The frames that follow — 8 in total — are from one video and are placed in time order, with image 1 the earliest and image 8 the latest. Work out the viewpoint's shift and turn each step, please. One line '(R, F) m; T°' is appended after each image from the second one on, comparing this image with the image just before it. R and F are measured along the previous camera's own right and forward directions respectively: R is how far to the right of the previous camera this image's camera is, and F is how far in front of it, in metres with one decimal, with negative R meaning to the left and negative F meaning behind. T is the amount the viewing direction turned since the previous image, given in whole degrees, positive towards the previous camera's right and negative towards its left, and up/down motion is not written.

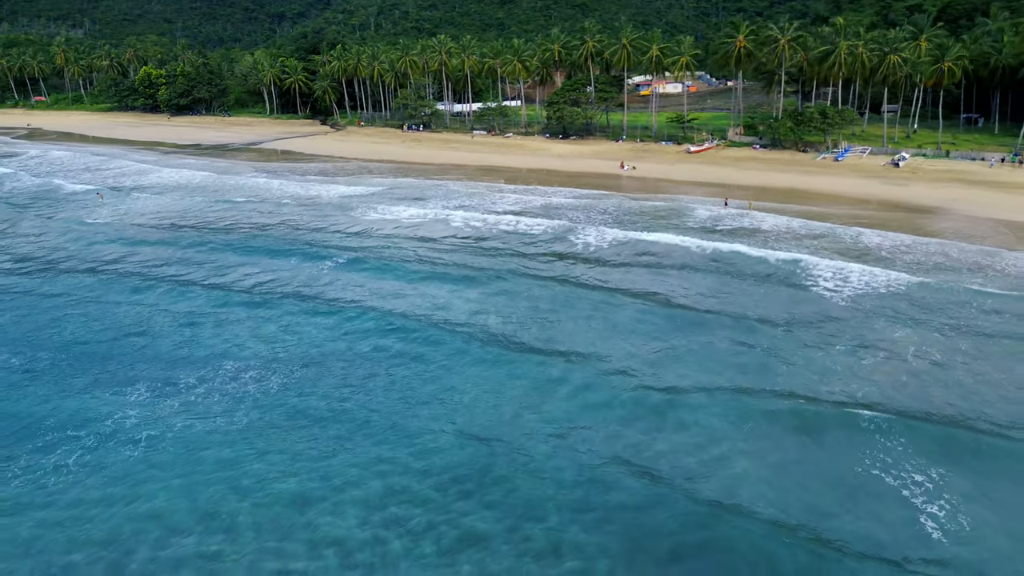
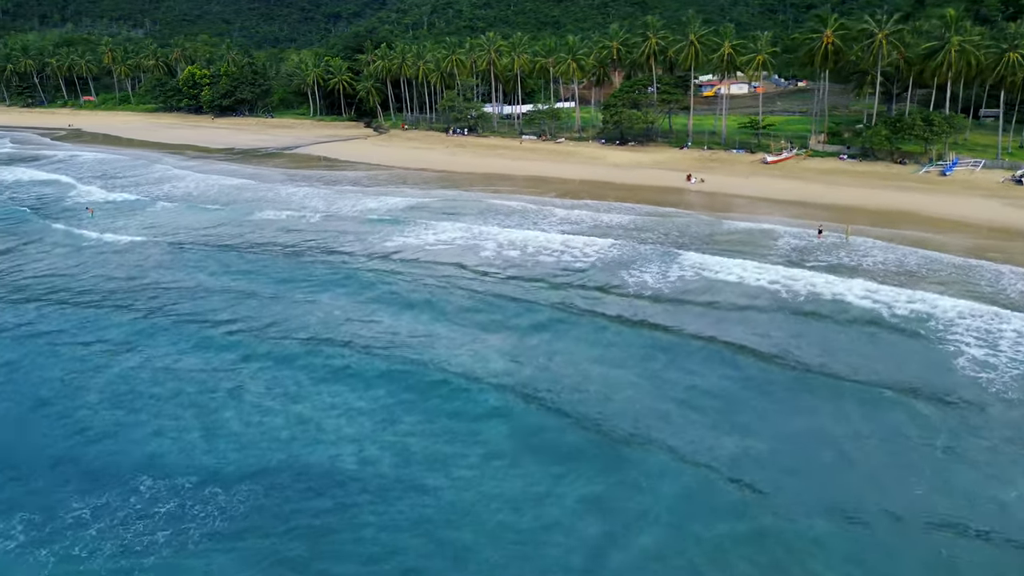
(+0.2, +5.5) m; -4°
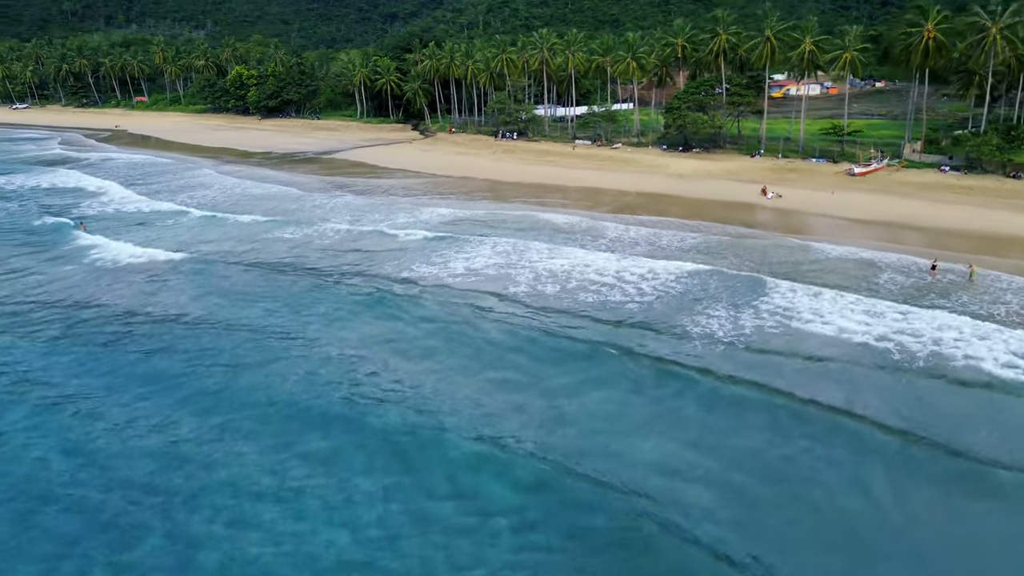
(+0.3, +4.5) m; -4°
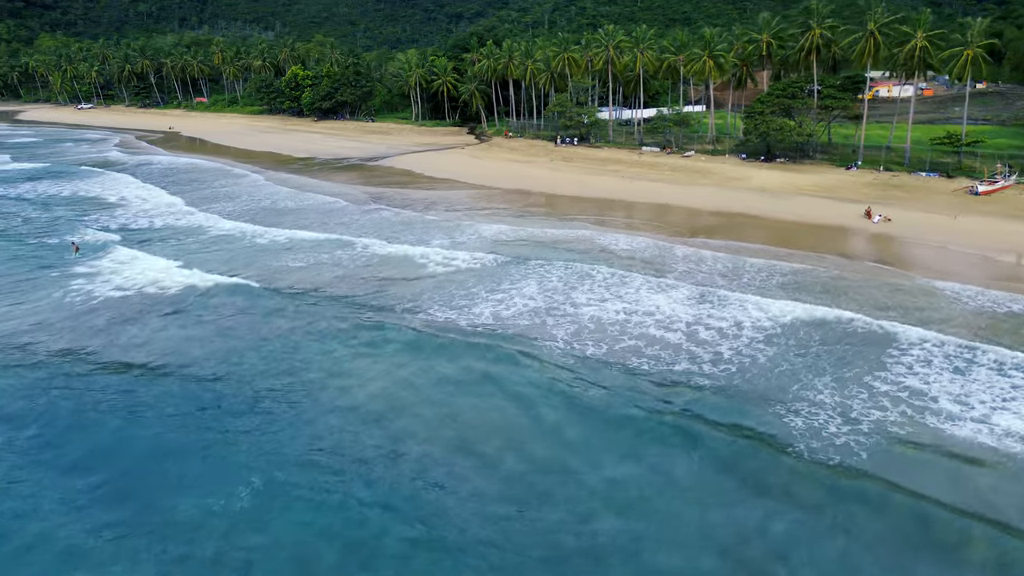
(+0.4, +4.9) m; -5°
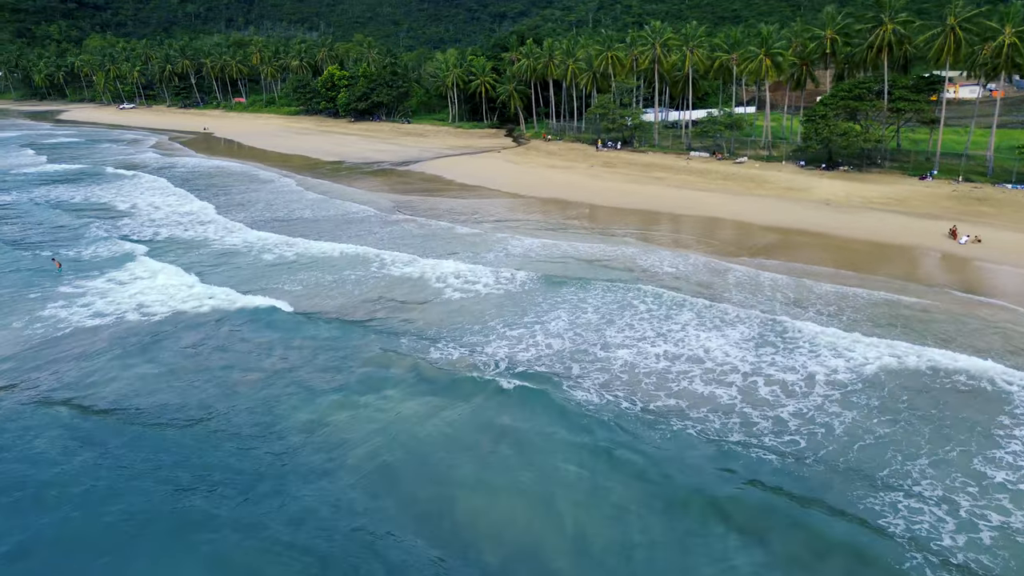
(+0.3, +3.1) m; -3°
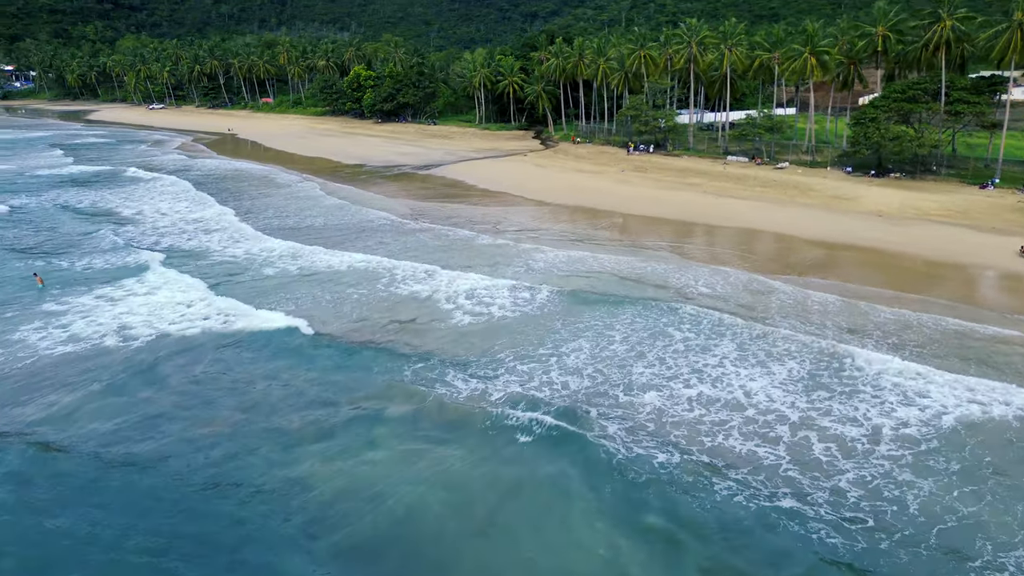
(+0.3, +2.2) m; -2°
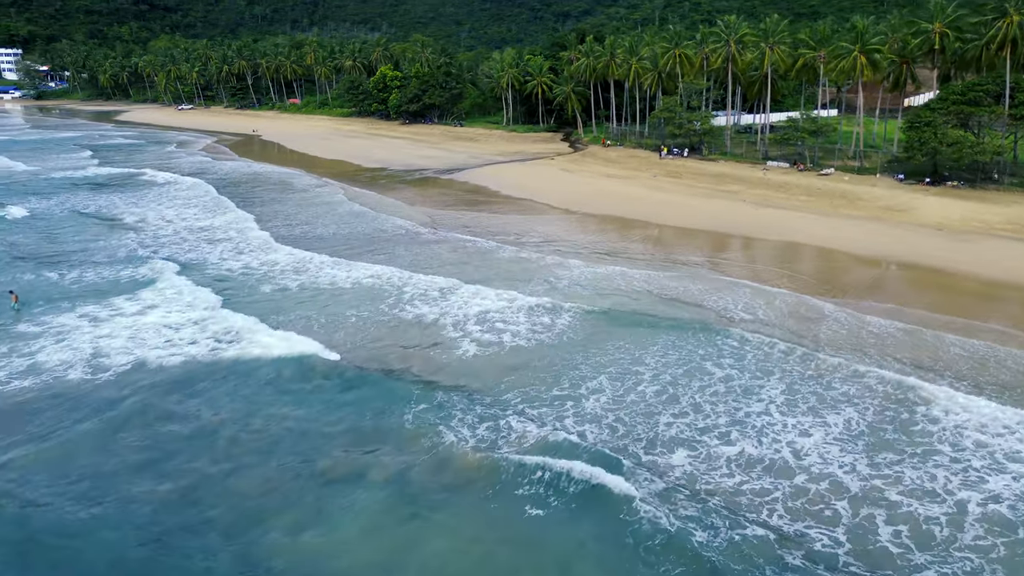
(+0.3, +2.3) m; -2°
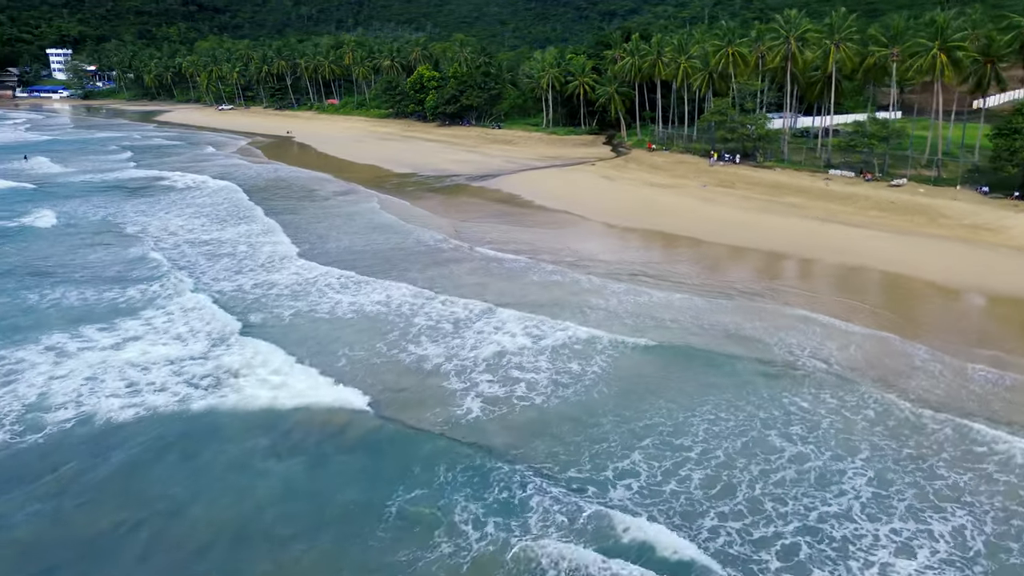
(+0.5, +3.2) m; -3°
